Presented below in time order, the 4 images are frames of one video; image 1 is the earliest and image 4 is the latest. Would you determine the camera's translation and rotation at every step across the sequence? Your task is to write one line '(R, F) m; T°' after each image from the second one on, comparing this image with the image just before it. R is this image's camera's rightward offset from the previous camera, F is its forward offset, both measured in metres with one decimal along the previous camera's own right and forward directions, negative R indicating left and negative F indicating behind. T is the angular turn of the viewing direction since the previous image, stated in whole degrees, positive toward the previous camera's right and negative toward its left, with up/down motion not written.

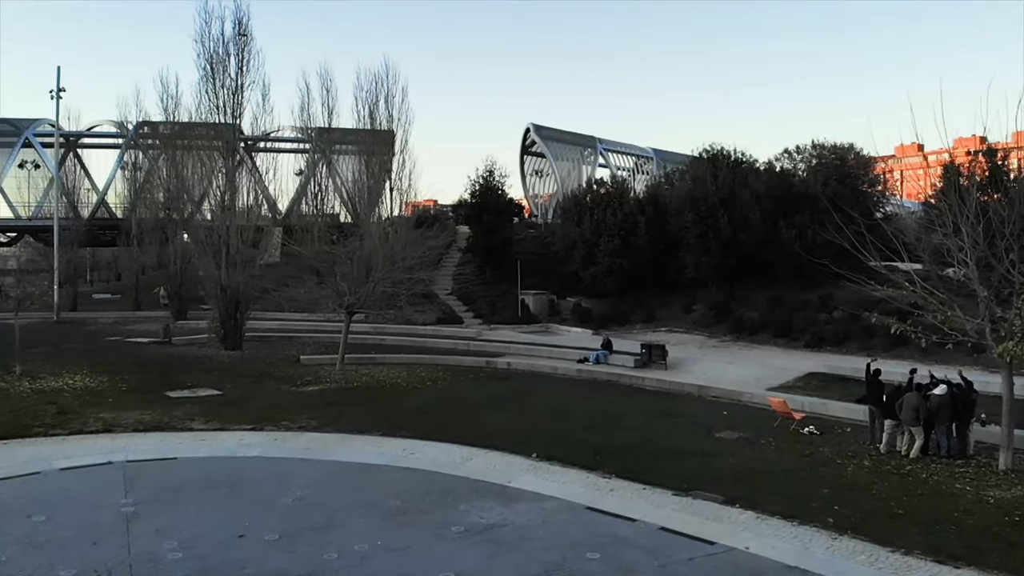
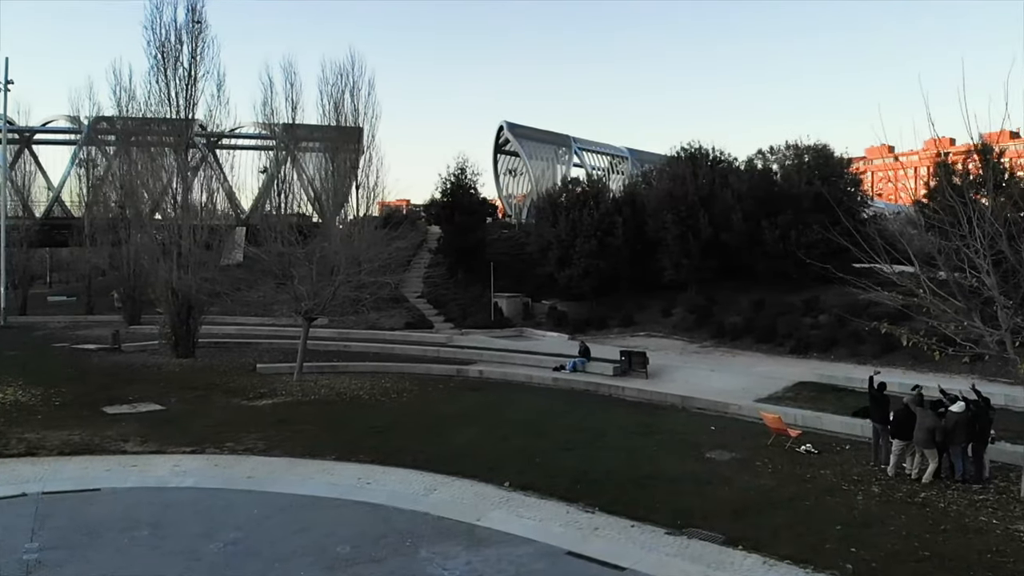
(+0.1, +1.1) m; +2°
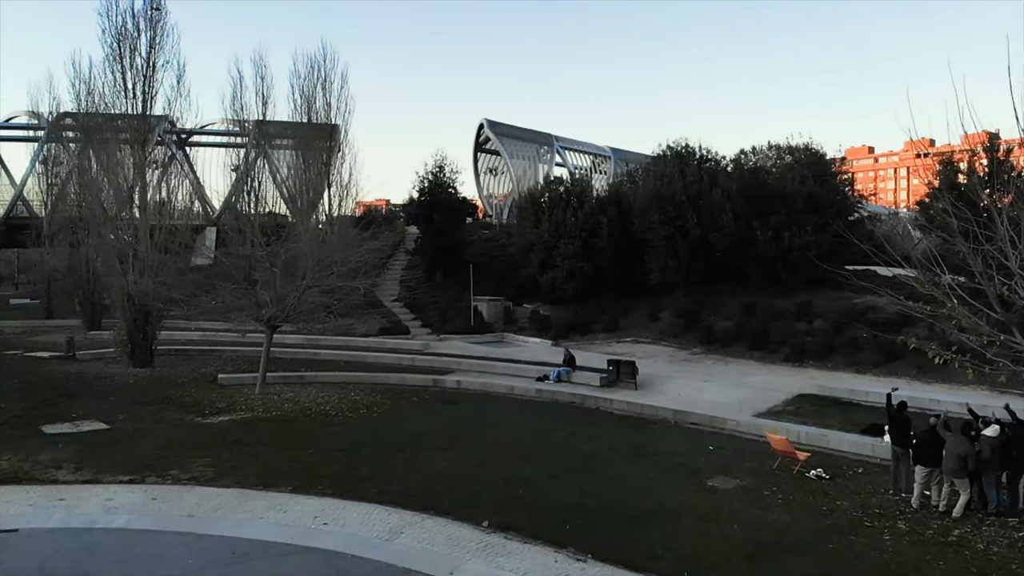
(0.0, +1.0) m; +2°
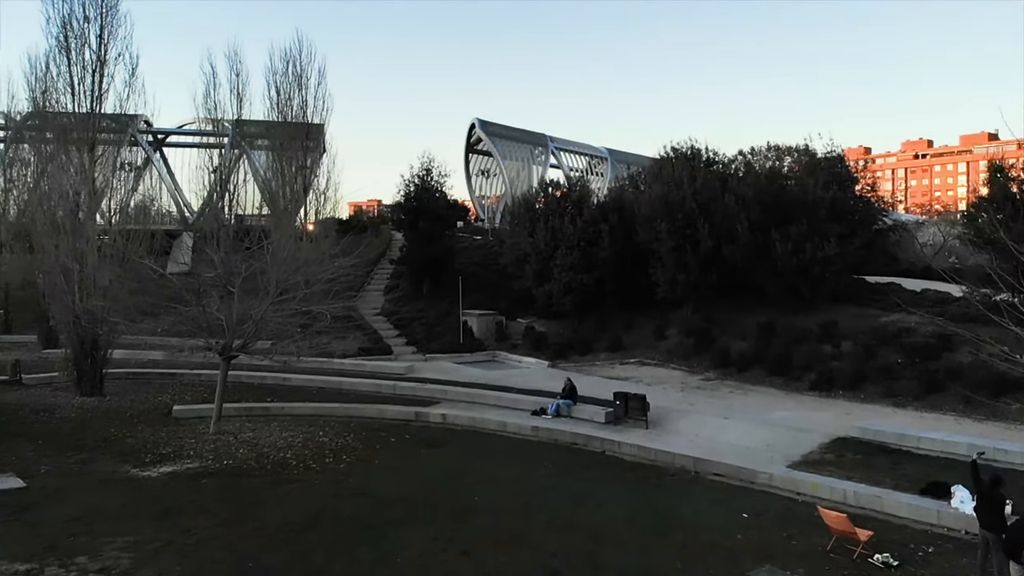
(0.0, +1.8) m; +1°
